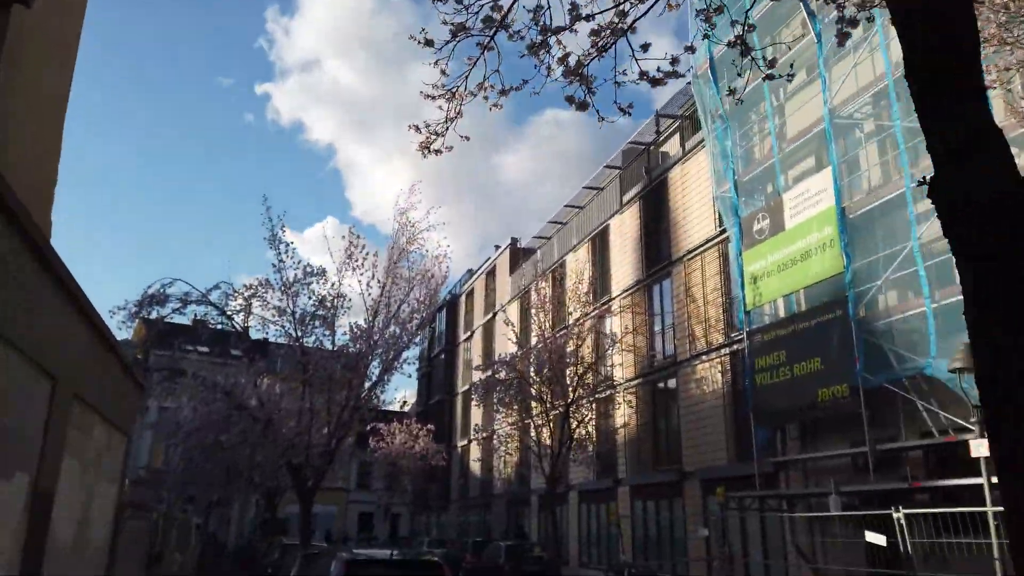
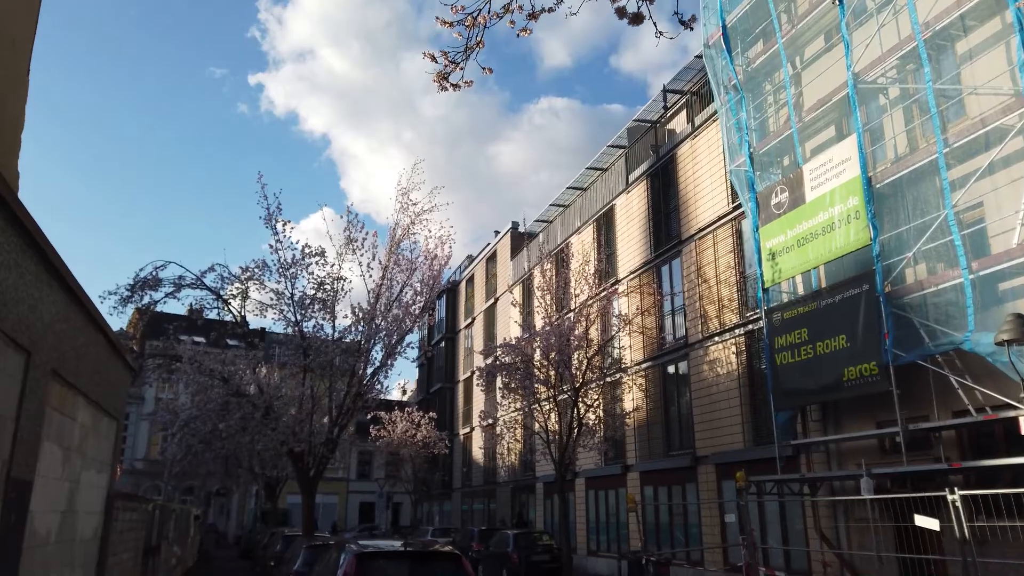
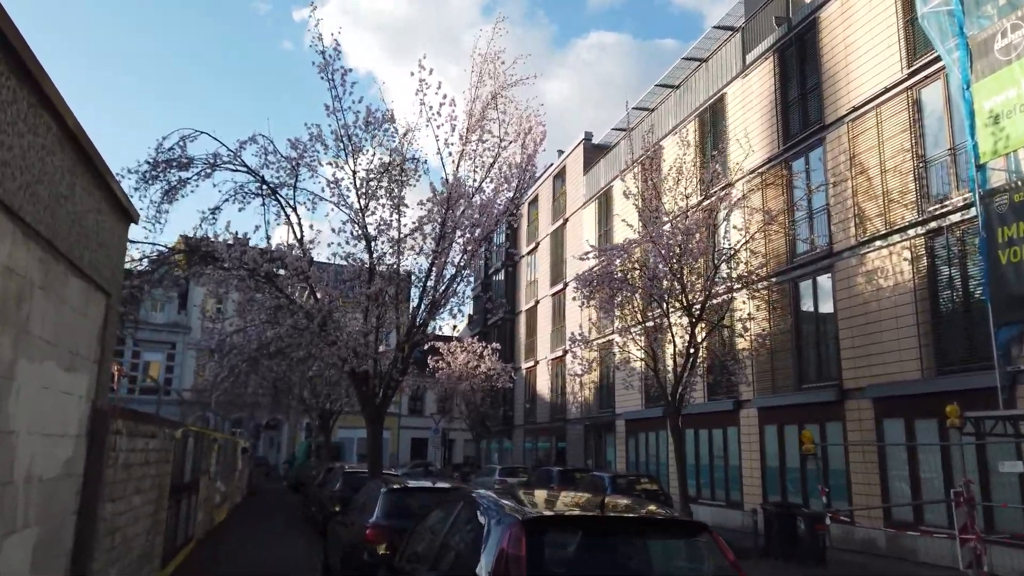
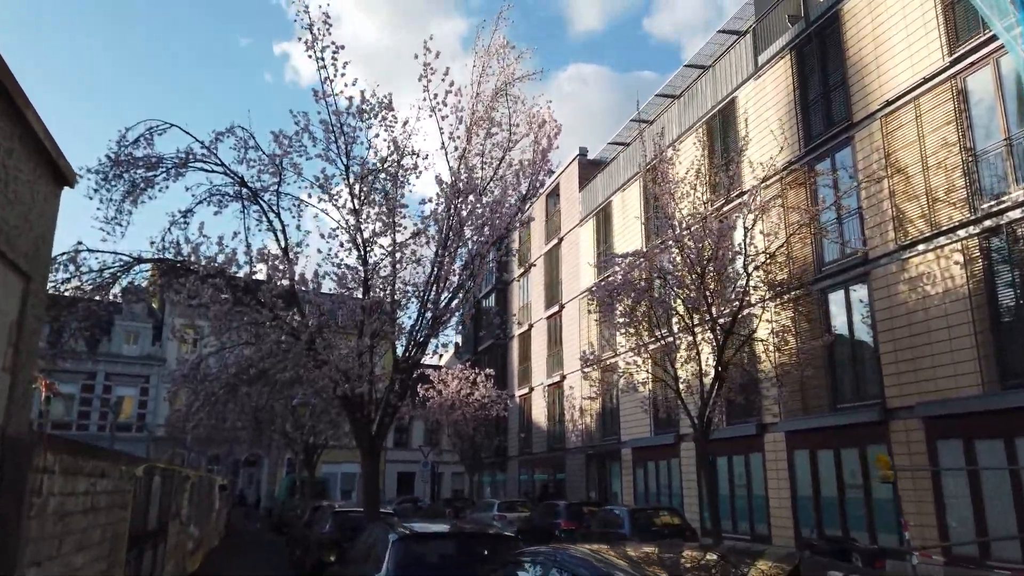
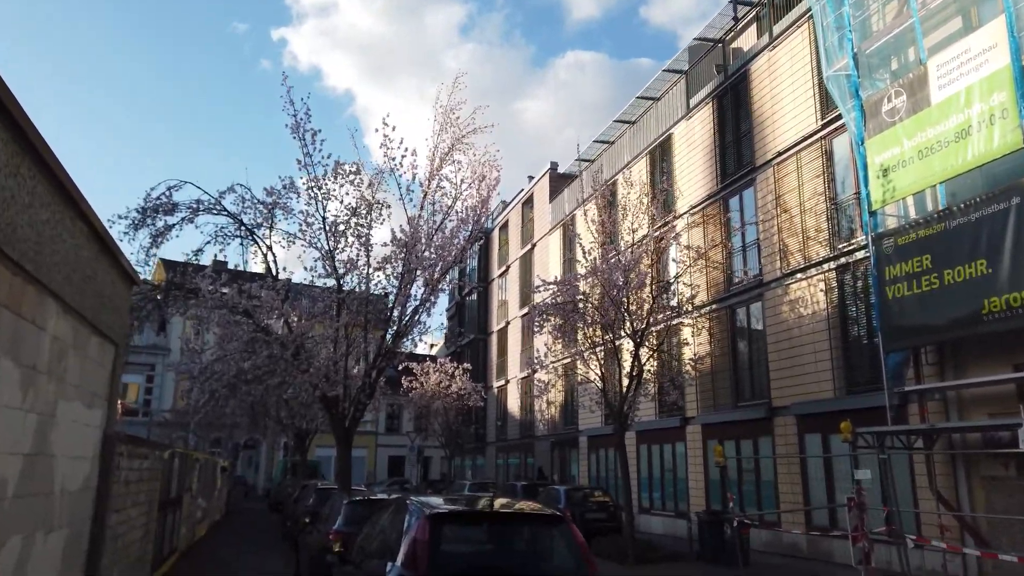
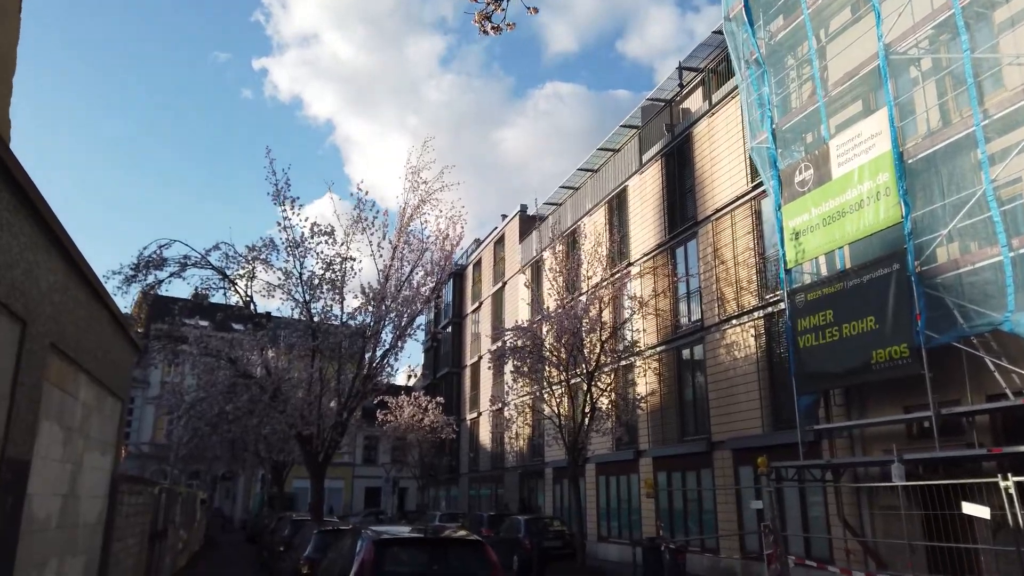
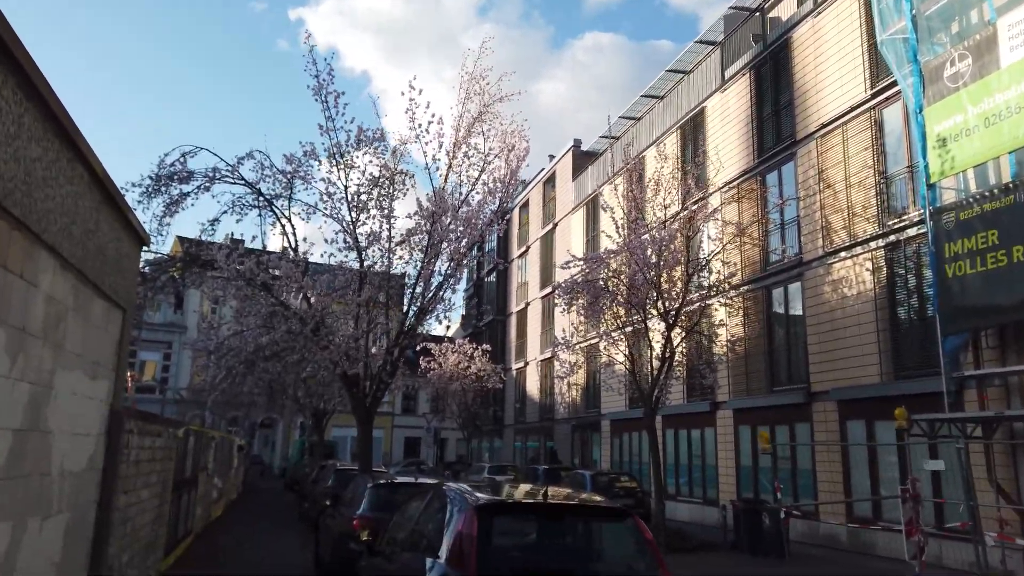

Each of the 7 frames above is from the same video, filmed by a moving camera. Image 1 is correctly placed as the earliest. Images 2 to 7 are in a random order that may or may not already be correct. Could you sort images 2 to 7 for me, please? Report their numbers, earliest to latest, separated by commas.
2, 6, 5, 7, 3, 4
